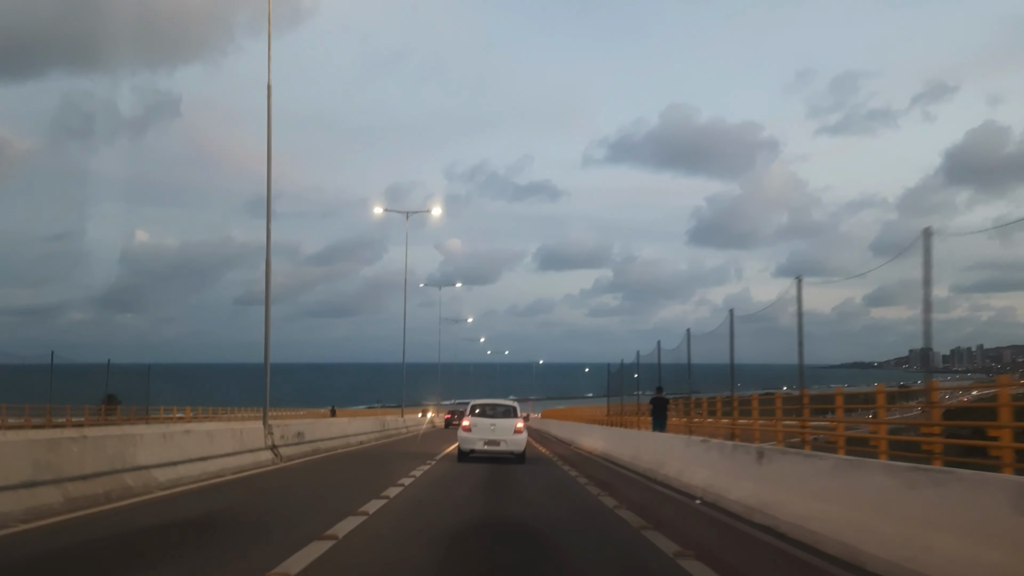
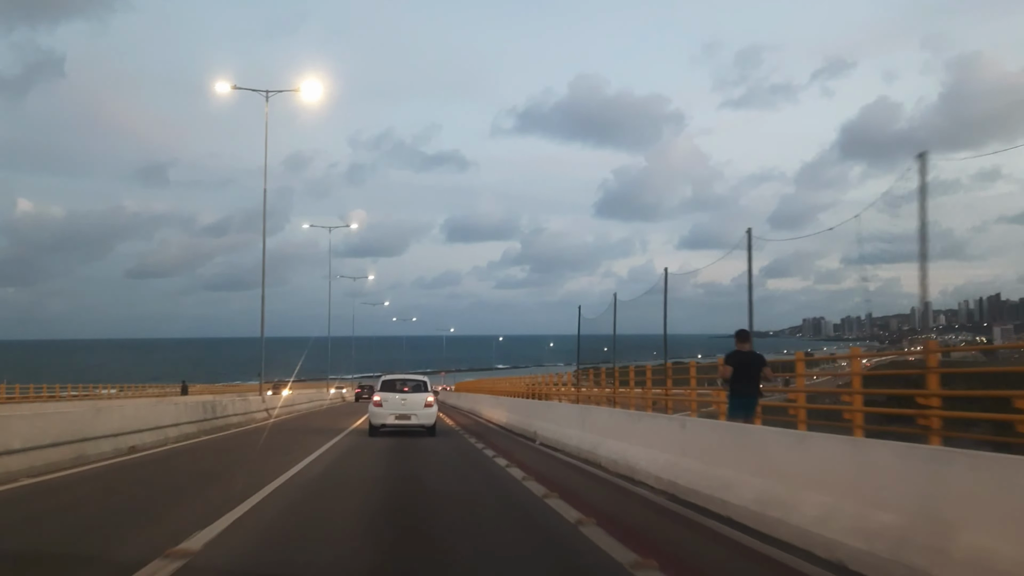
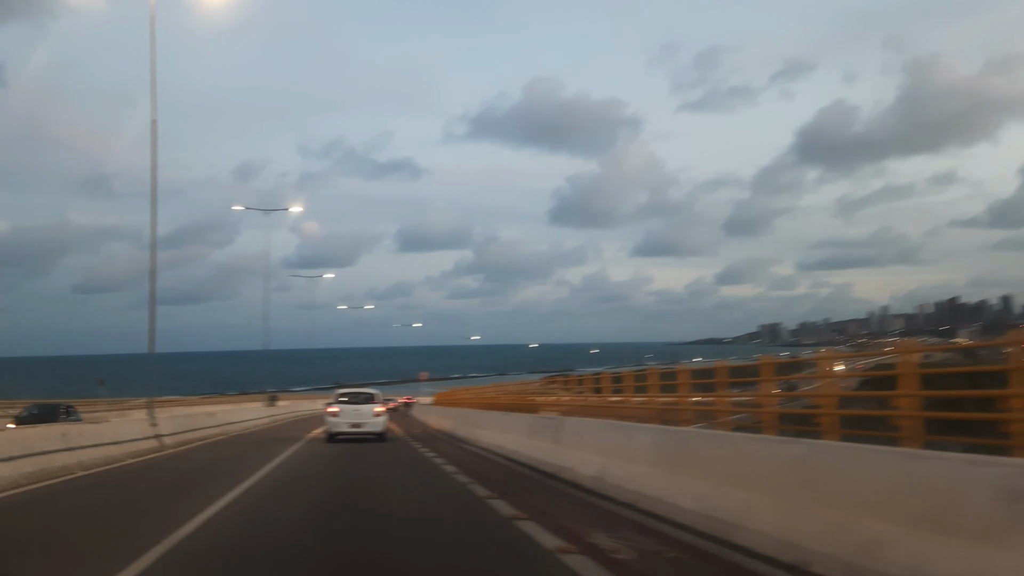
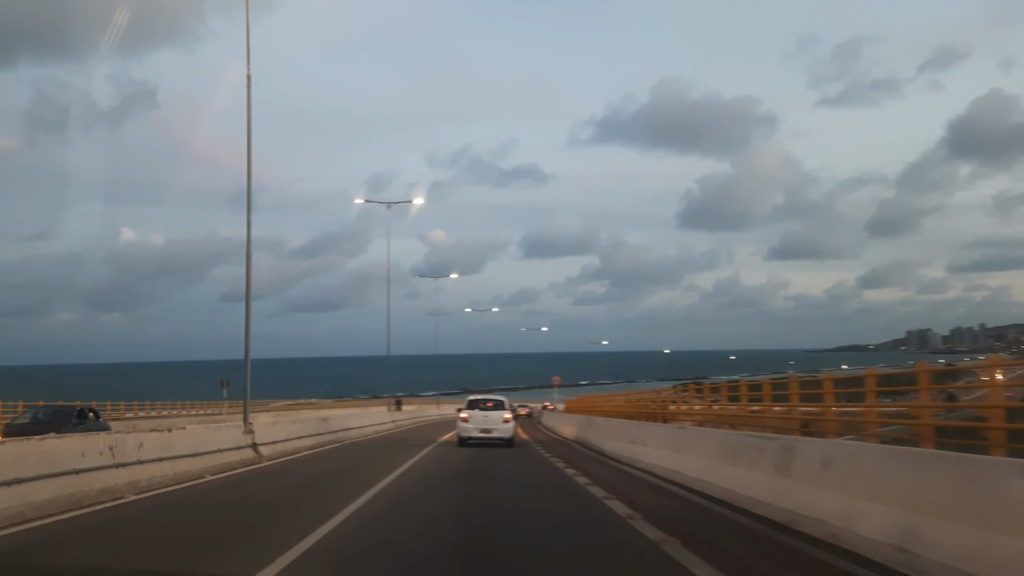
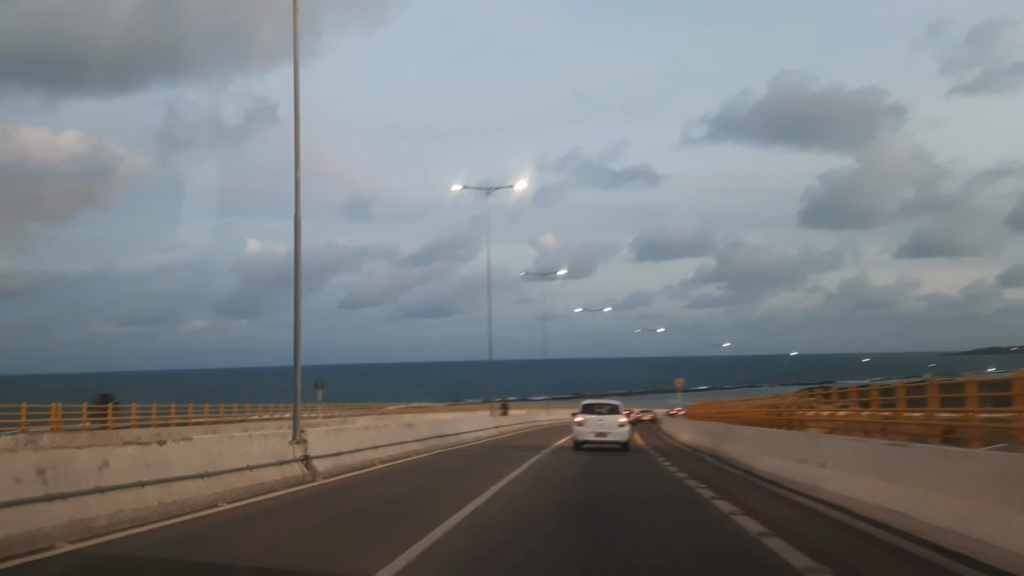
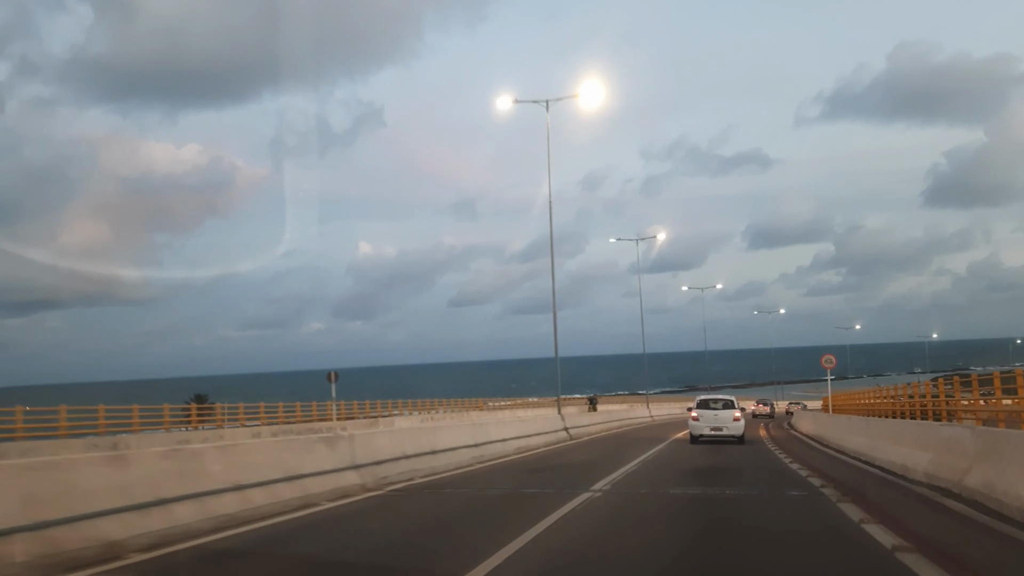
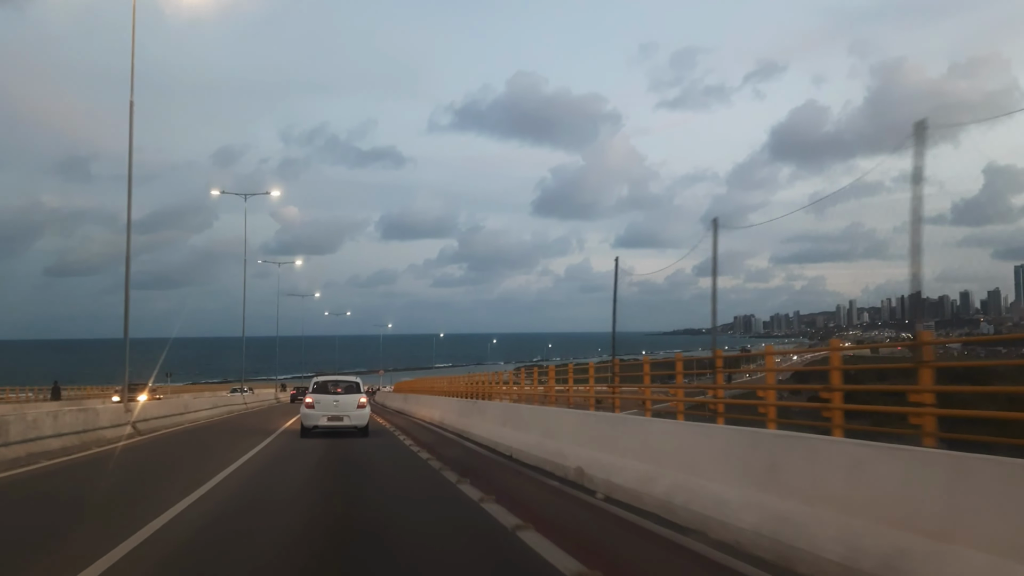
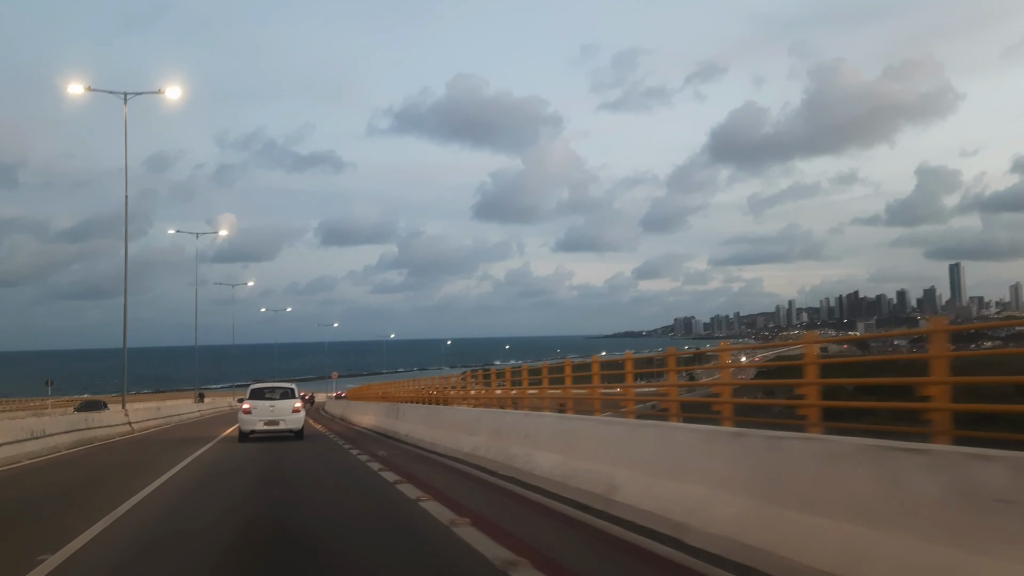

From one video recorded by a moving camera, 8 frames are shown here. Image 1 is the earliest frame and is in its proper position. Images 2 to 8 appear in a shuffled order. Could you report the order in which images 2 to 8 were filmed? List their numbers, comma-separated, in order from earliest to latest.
2, 7, 8, 3, 4, 5, 6
